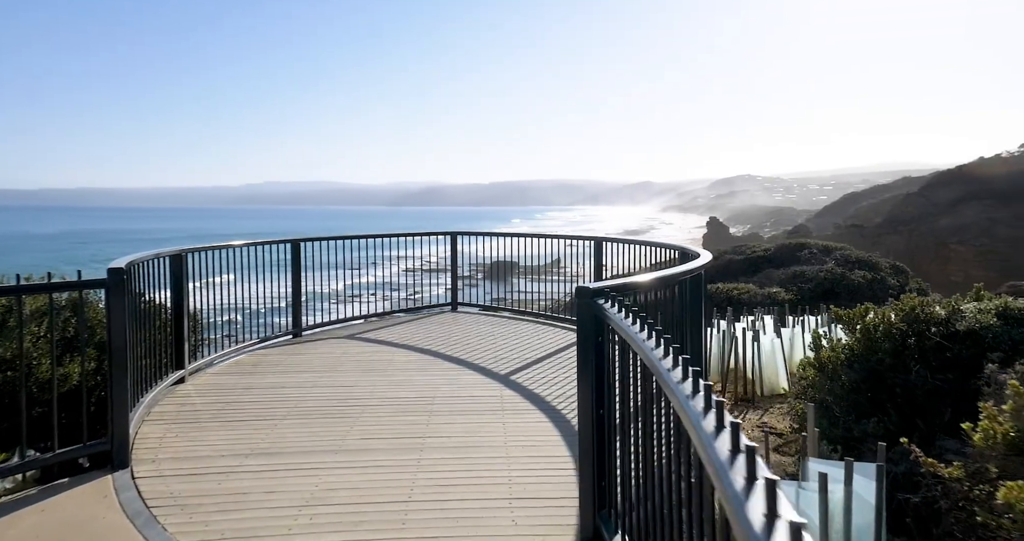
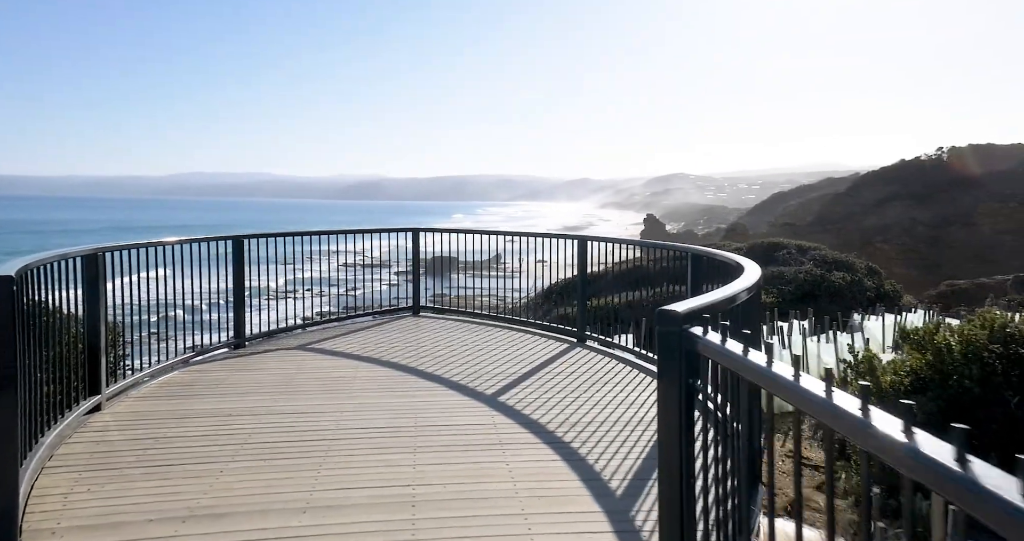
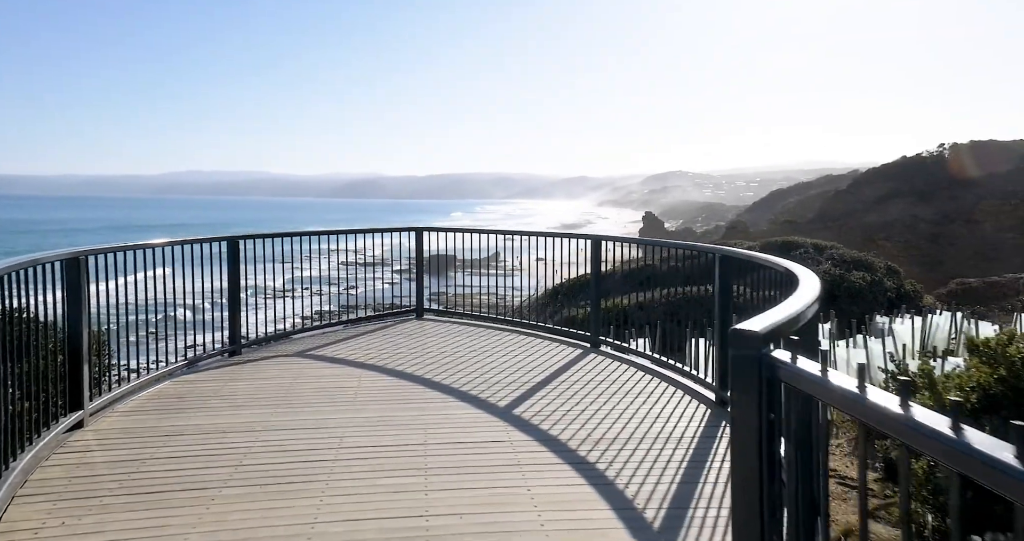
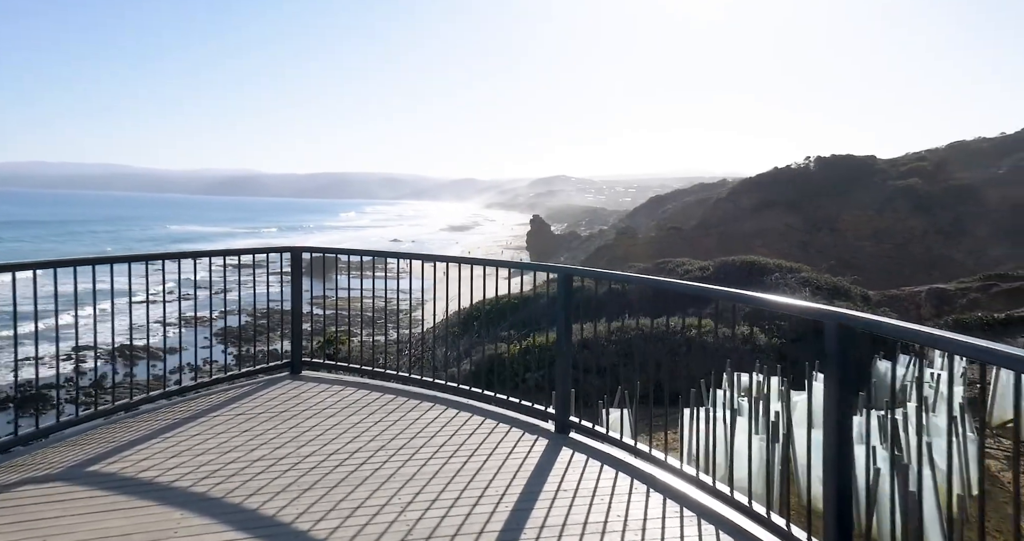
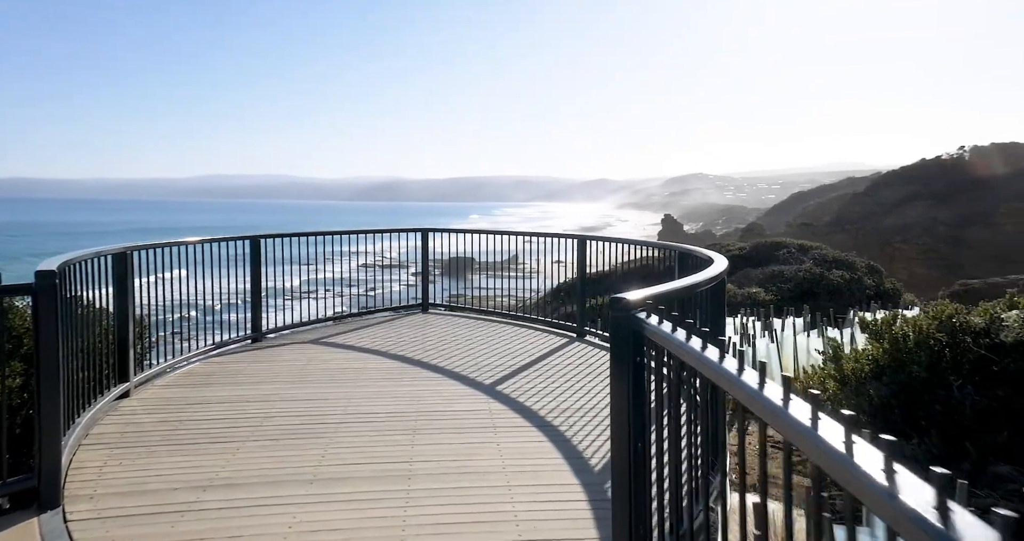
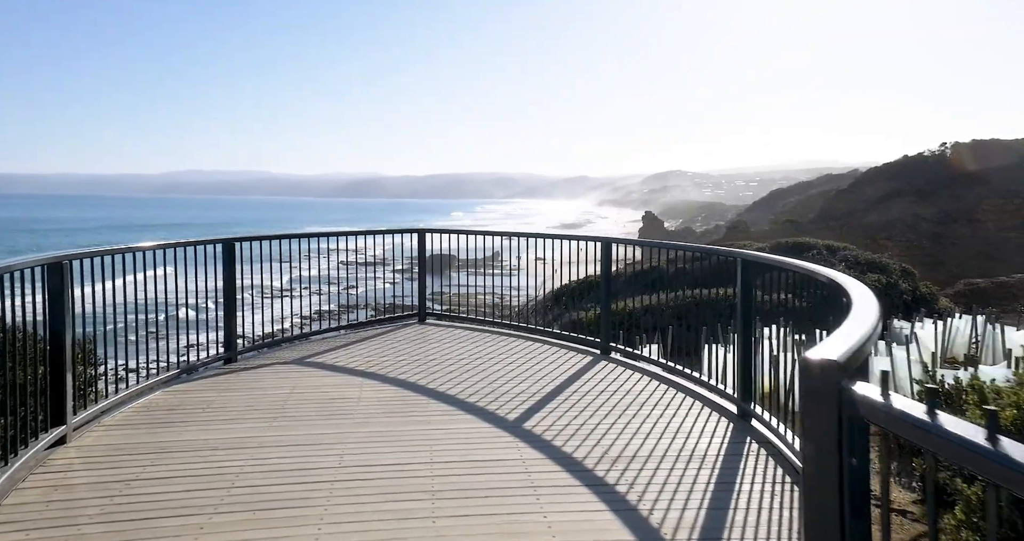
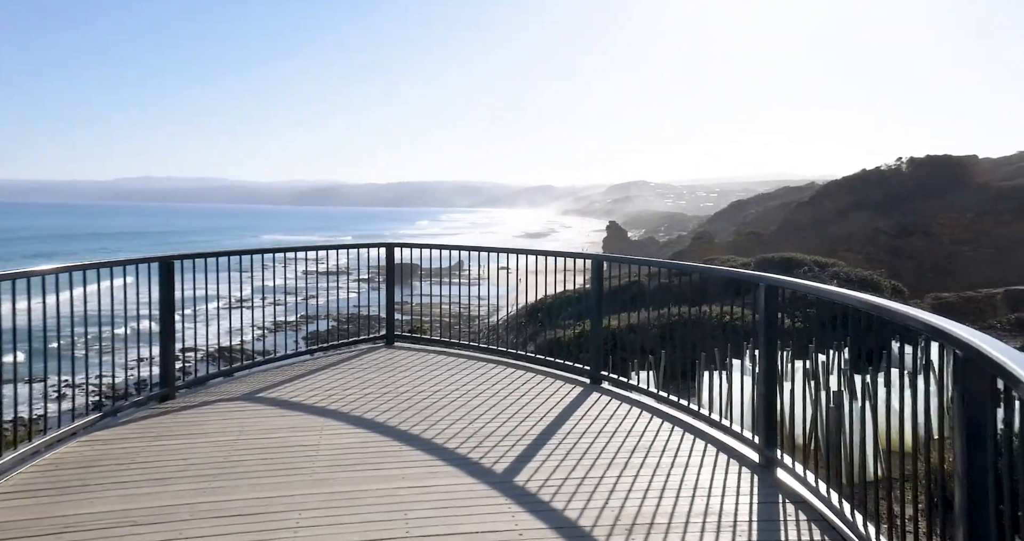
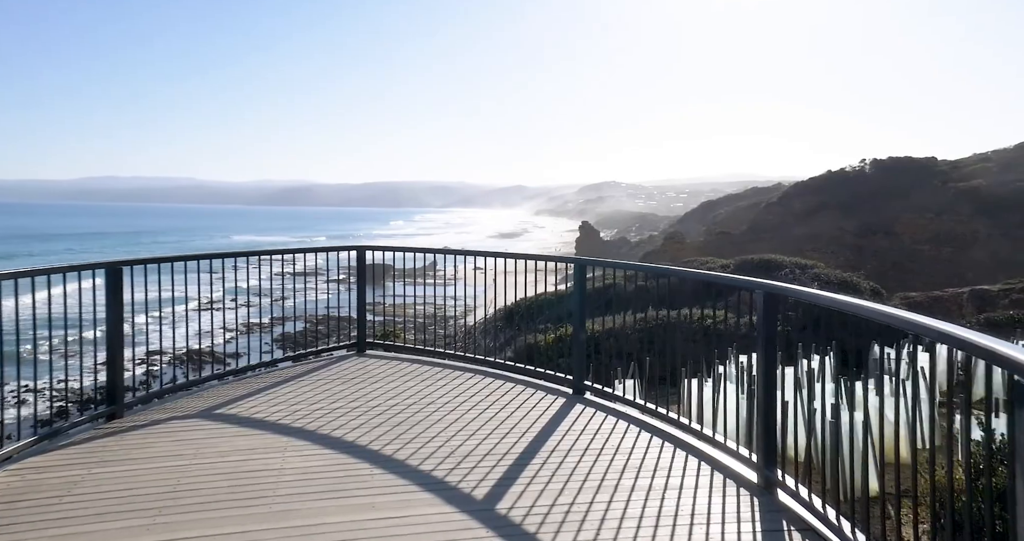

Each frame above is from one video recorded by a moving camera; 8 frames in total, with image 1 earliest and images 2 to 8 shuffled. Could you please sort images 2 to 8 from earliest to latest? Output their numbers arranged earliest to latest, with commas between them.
5, 2, 3, 6, 7, 8, 4
